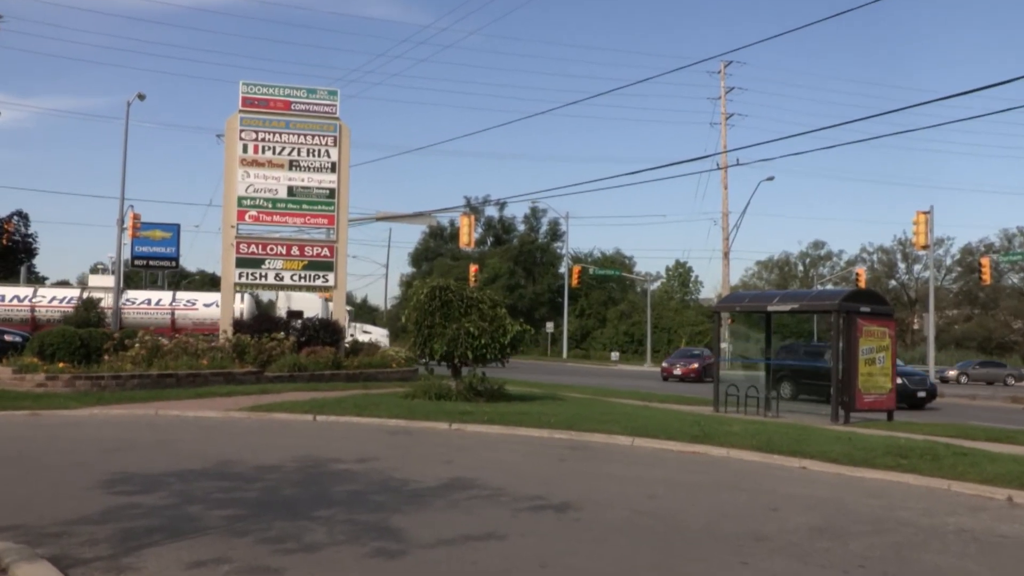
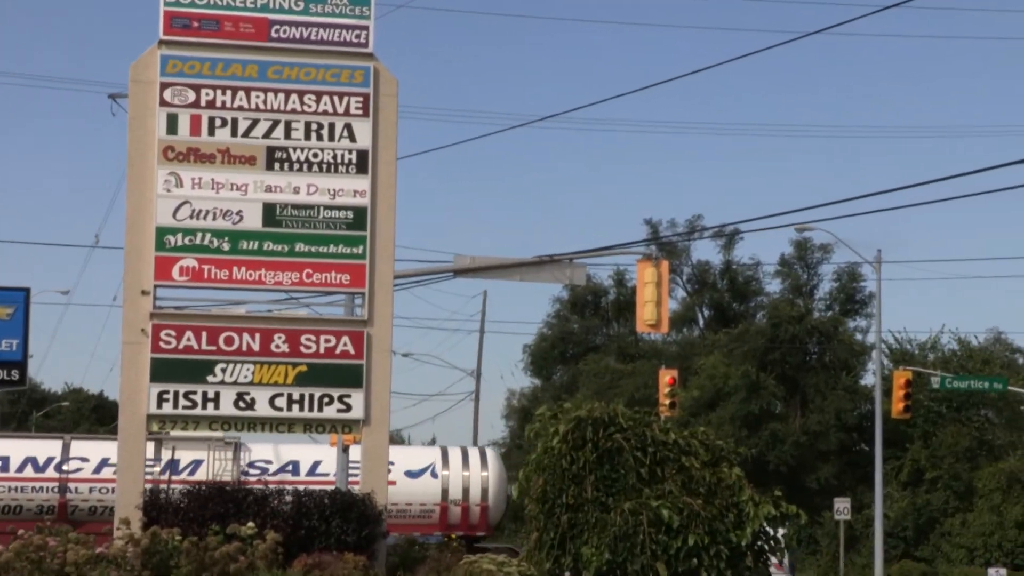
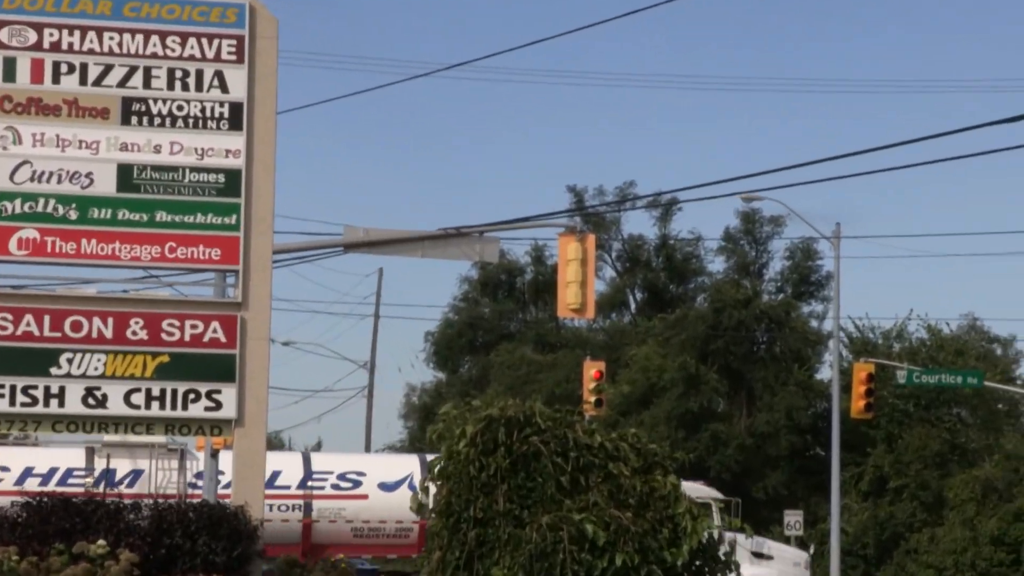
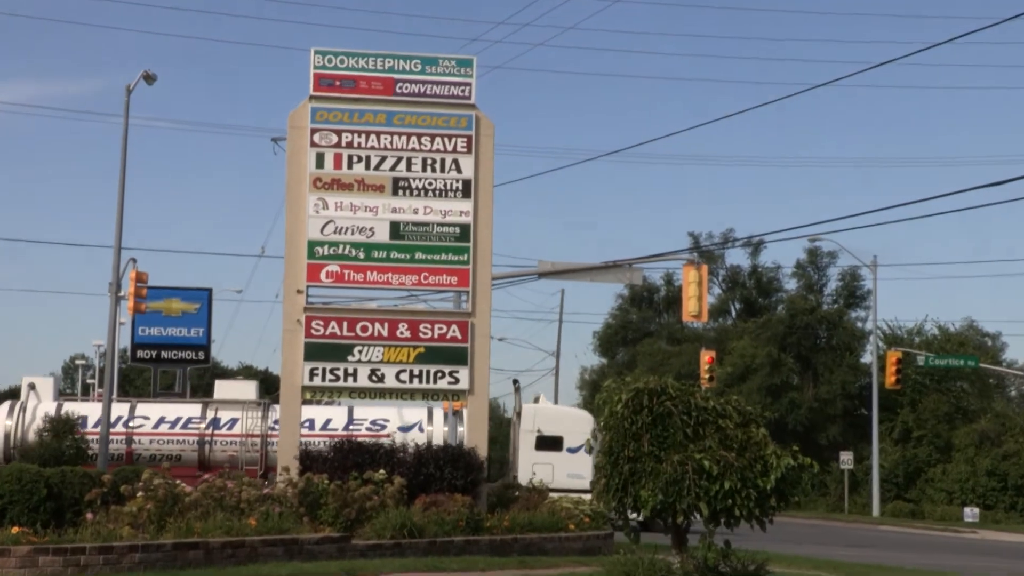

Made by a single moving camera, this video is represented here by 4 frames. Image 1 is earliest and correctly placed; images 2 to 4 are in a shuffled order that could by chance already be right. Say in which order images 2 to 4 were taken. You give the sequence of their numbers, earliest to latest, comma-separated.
4, 2, 3
